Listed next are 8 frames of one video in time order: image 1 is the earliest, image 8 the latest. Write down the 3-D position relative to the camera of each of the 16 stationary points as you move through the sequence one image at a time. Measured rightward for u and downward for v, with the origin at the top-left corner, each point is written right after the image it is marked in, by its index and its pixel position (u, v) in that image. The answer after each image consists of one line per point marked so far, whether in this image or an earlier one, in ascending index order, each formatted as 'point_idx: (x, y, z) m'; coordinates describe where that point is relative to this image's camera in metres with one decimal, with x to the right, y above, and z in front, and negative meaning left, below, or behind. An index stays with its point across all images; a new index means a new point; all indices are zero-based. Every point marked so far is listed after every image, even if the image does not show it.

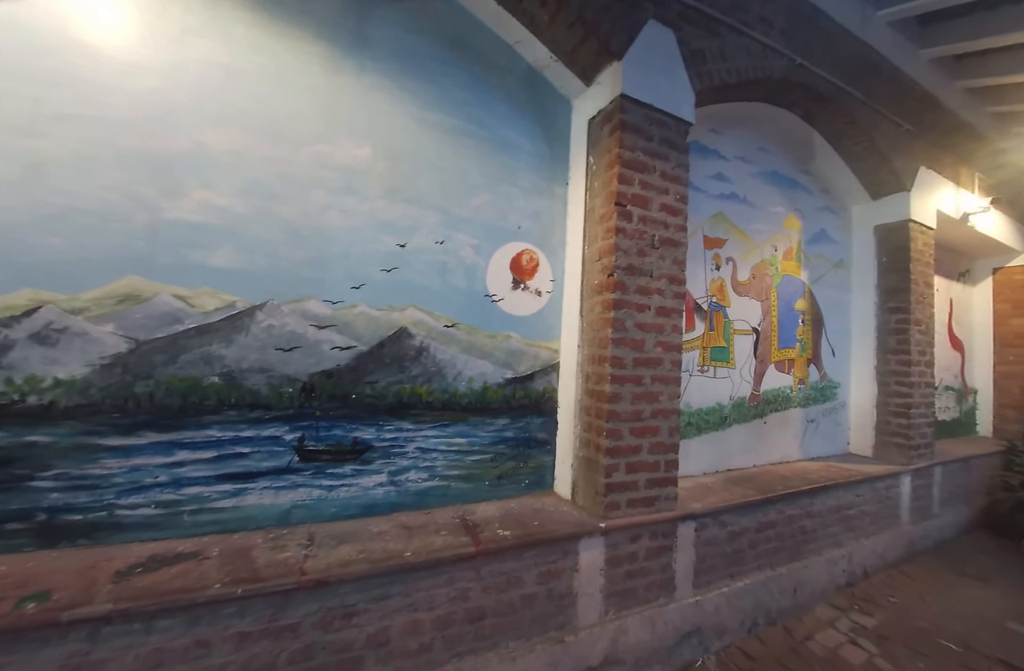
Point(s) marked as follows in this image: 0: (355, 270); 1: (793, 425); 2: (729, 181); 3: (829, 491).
0: (-0.8, +0.3, +2.0) m
1: (+2.4, -0.8, +3.4) m
2: (+1.7, +1.2, +3.1) m
3: (+2.3, -1.1, +2.9) m
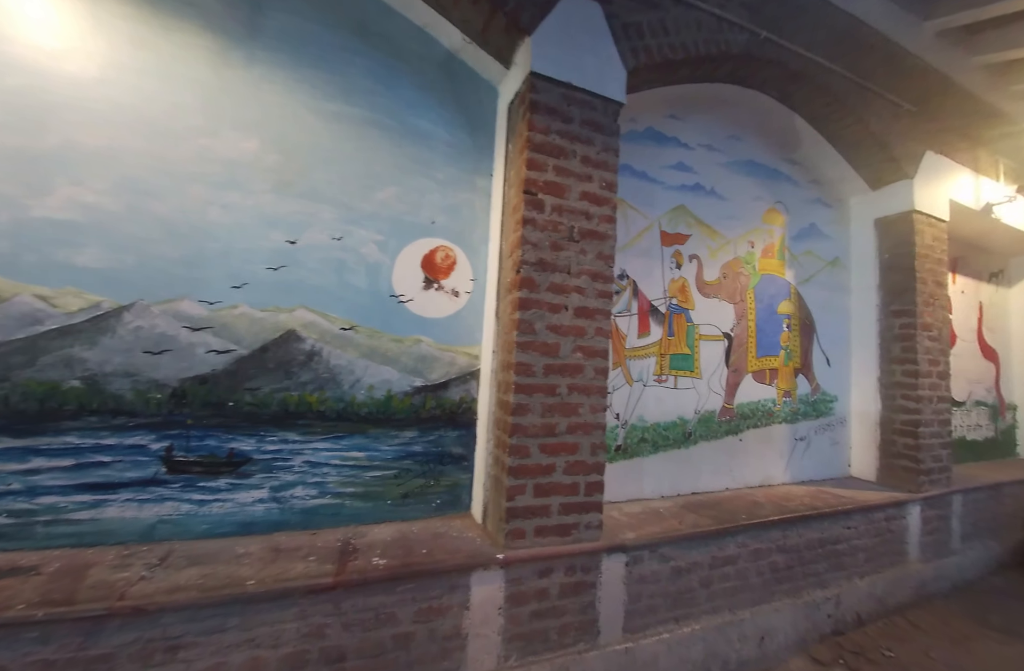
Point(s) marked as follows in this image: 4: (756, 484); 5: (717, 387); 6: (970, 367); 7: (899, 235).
0: (-1.3, +0.3, +1.8) m
1: (+2.0, -0.8, +3.0) m
2: (+1.3, +1.2, +2.8) m
3: (+1.8, -1.2, +2.5) m
4: (+1.8, -1.1, +2.9) m
5: (+1.4, -0.4, +2.8) m
6: (+4.7, -0.3, +4.1) m
7: (+3.1, +0.8, +3.2) m
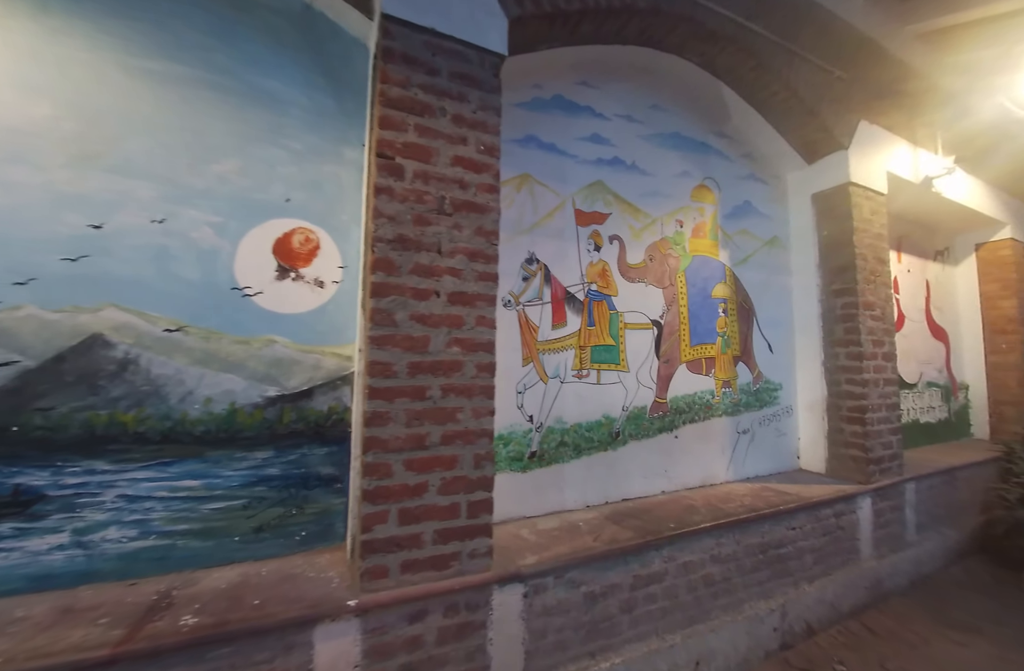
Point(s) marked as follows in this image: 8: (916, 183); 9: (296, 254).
0: (-1.8, +0.3, +1.5) m
1: (+1.4, -0.7, +2.8) m
2: (+0.6, +1.2, +2.6) m
3: (+1.3, -1.1, +2.2) m
4: (+1.2, -1.0, +2.7) m
5: (+0.9, -0.3, +2.5) m
6: (+4.0, -0.1, +4.0) m
7: (+2.4, +0.9, +3.0) m
8: (+3.4, +1.3, +3.4) m
9: (-1.0, +0.4, +1.8) m
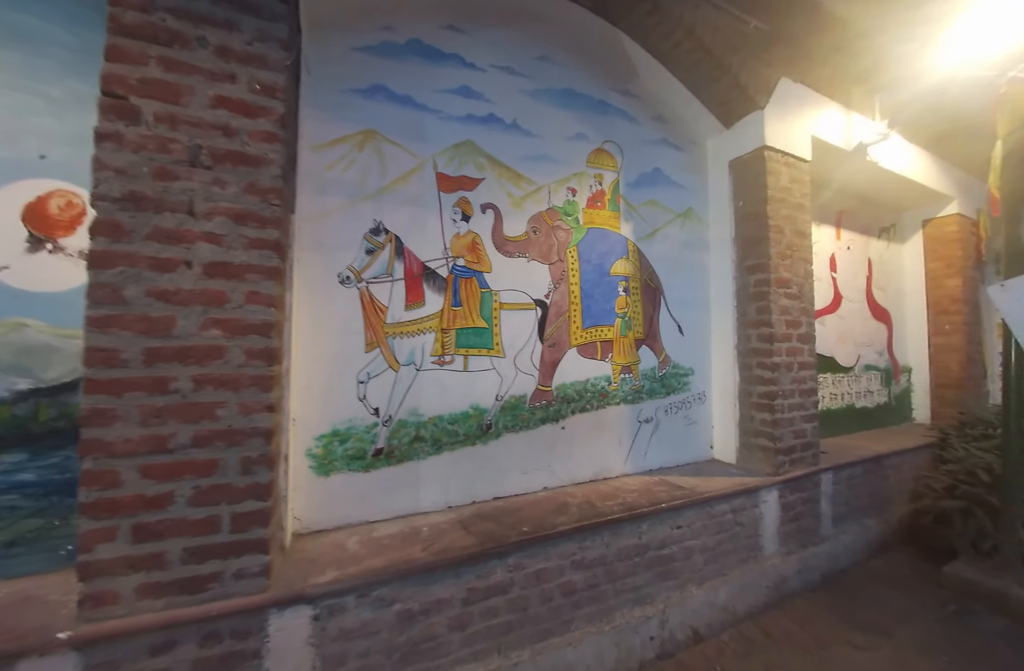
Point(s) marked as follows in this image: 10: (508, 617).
0: (-2.6, +0.3, +1.2) m
1: (+0.6, -0.6, +2.5) m
2: (-0.2, +1.3, +2.3) m
3: (+0.6, -1.0, +2.0) m
4: (+0.5, -0.9, +2.4) m
5: (+0.1, -0.2, +2.3) m
6: (+3.2, +0.1, +3.8) m
7: (+1.6, +1.1, +2.7) m
8: (+2.6, +1.4, +3.1) m
9: (-1.7, +0.4, +1.5) m
10: (0.0, -1.2, +1.7) m
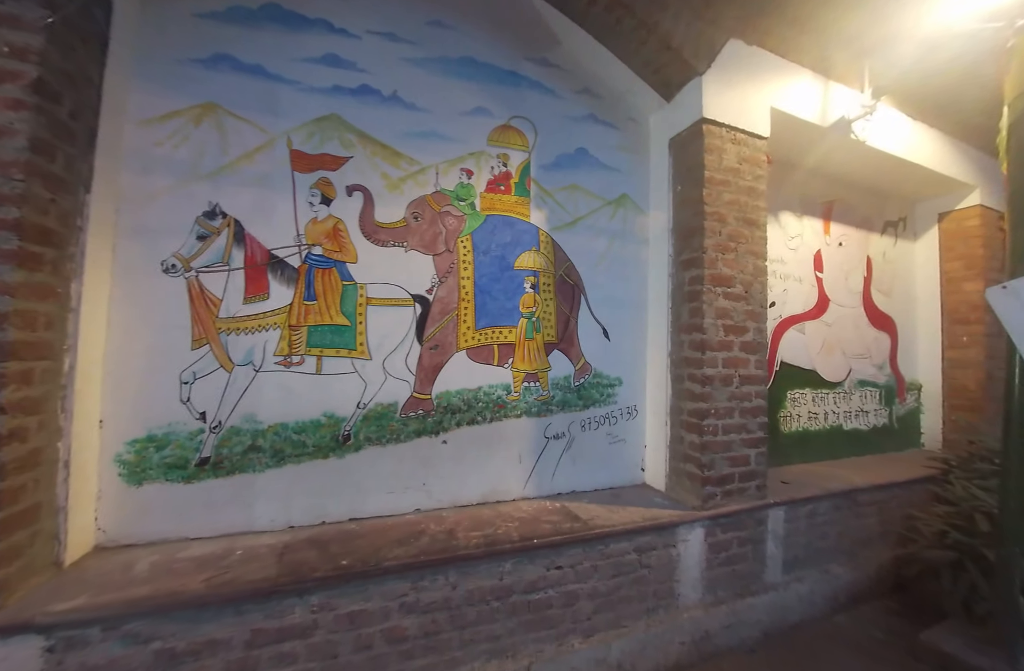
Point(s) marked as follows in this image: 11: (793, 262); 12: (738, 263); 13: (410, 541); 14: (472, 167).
0: (-3.3, +0.4, +1.1) m
1: (0.0, -0.6, +2.2) m
2: (-0.8, +1.3, +2.0) m
3: (-0.1, -1.0, +1.7) m
4: (-0.2, -0.9, +2.1) m
5: (-0.6, -0.2, +2.0) m
6: (+2.7, 0.0, +3.2) m
7: (+1.0, +1.0, +2.3) m
8: (+2.0, +1.4, +2.6) m
9: (-2.4, +0.5, +1.4) m
10: (-0.7, -1.2, +1.5) m
11: (+2.1, +0.6, +3.1) m
12: (+1.3, +0.4, +2.3) m
13: (-0.4, -0.9, +1.7) m
14: (-0.2, +0.9, +2.2) m
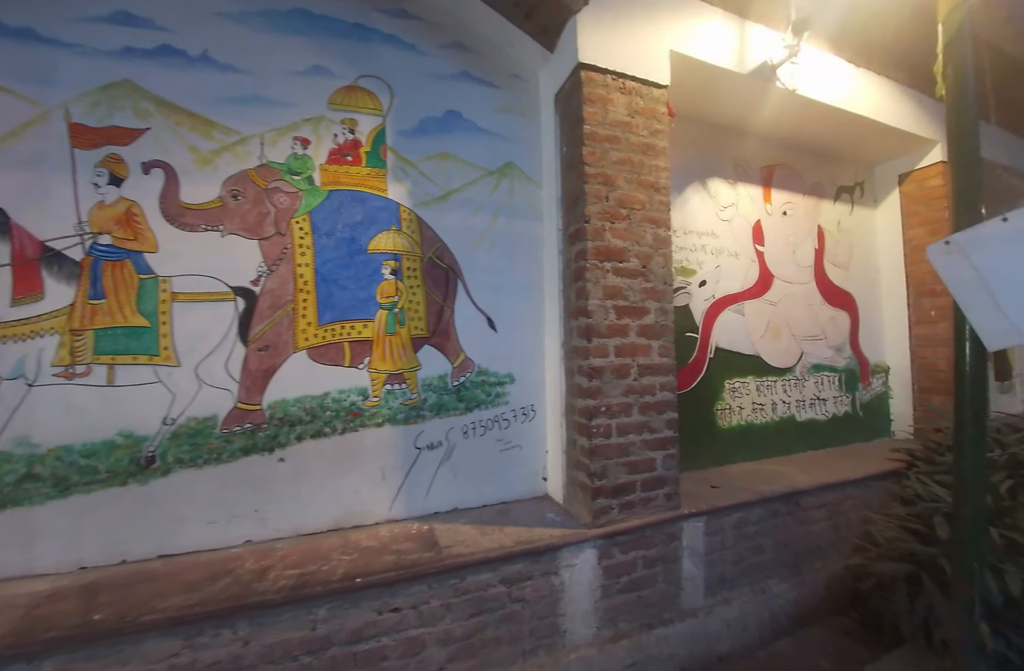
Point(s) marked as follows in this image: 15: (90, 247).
0: (-4.0, +0.3, +0.9) m
1: (-0.7, -0.6, +1.9) m
2: (-1.5, +1.3, +1.7) m
3: (-0.8, -1.0, +1.4) m
4: (-0.8, -0.9, +1.8) m
5: (-1.2, -0.2, +1.7) m
6: (+2.0, +0.1, +2.9) m
7: (+0.3, +1.1, +2.0) m
8: (+1.3, +1.5, +2.3) m
9: (-3.2, +0.4, +1.1) m
10: (-1.4, -1.2, +1.2) m
11: (+1.4, +0.7, +2.7) m
12: (+0.6, +0.5, +1.9) m
13: (-1.1, -0.9, +1.4) m
14: (-0.9, +0.9, +1.9) m
15: (-1.7, +0.4, +1.6) m
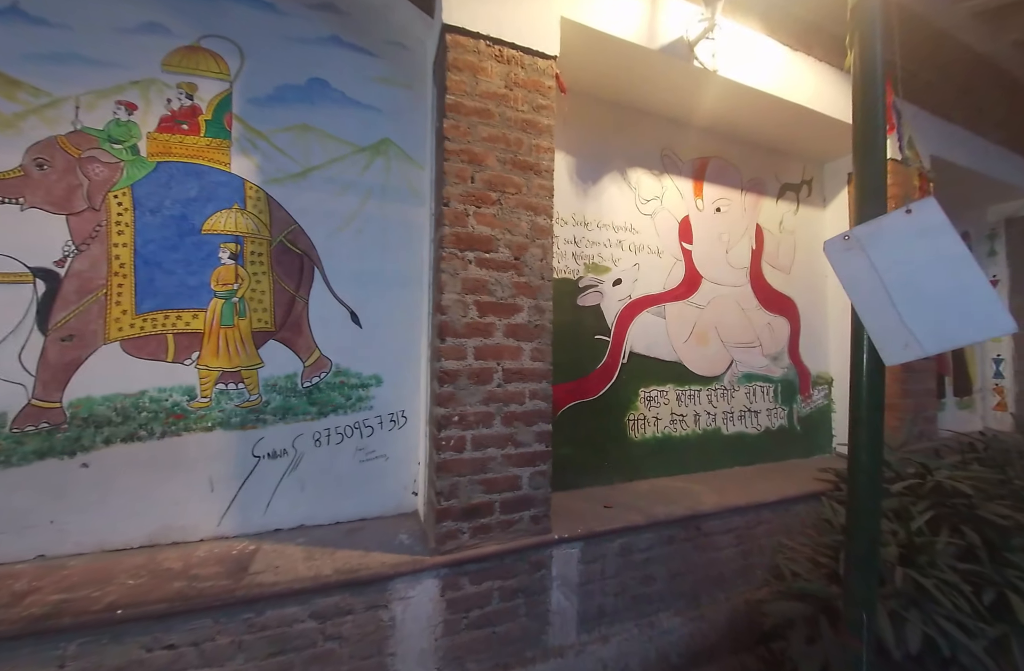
0: (-4.6, +0.4, +0.7) m
1: (-1.3, -0.5, +1.7) m
2: (-2.1, +1.4, +1.5) m
3: (-1.4, -0.9, +1.2) m
4: (-1.5, -0.8, +1.6) m
5: (-1.9, -0.1, +1.5) m
6: (+1.4, +0.1, +2.6) m
7: (-0.3, +1.1, +1.8) m
8: (+0.7, +1.5, +2.0) m
9: (-3.8, +0.5, +0.9) m
10: (-2.0, -1.2, +1.0) m
11: (+0.8, +0.6, +2.5) m
12: (0.0, +0.5, +1.7) m
13: (-1.7, -0.8, +1.2) m
14: (-1.5, +1.0, +1.7) m
15: (-2.3, +0.4, +1.4) m
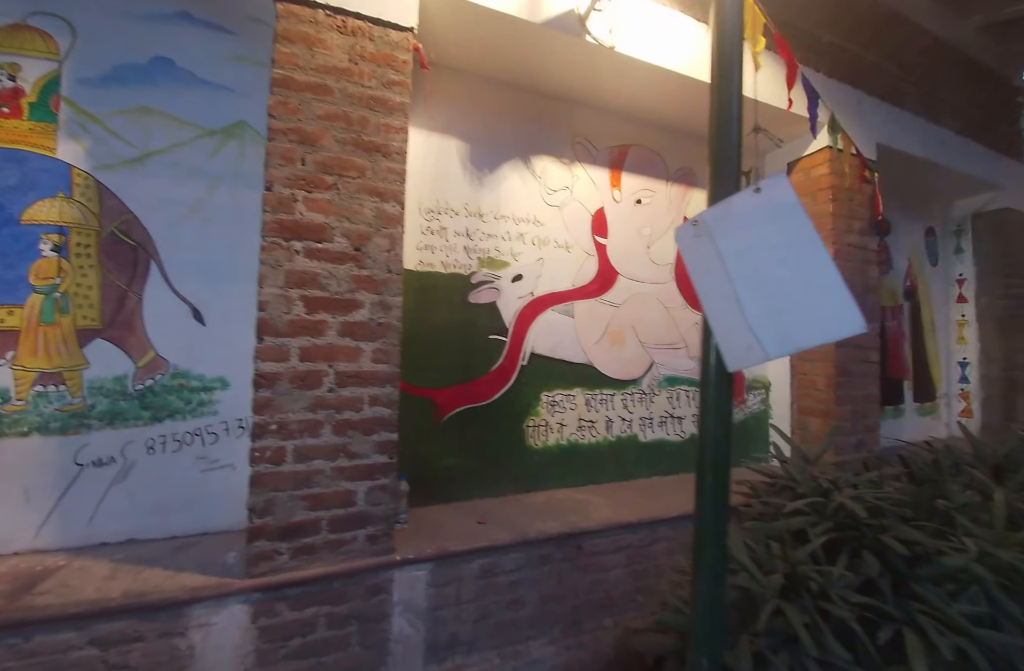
0: (-5.3, +0.4, +0.6) m
1: (-1.9, -0.5, +1.5) m
2: (-2.7, +1.4, +1.4) m
3: (-2.1, -0.9, +1.0) m
4: (-2.1, -0.8, +1.5) m
5: (-2.5, -0.1, +1.4) m
6: (+0.8, +0.1, +2.4) m
7: (-0.9, +1.1, +1.6) m
8: (+0.1, +1.5, +1.9) m
9: (-4.4, +0.5, +0.9) m
10: (-2.7, -1.1, +0.9) m
11: (+0.2, +0.6, +2.3) m
12: (-0.6, +0.5, +1.5) m
13: (-2.4, -0.8, +1.1) m
14: (-2.2, +1.0, +1.5) m
15: (-2.9, +0.4, +1.3) m
